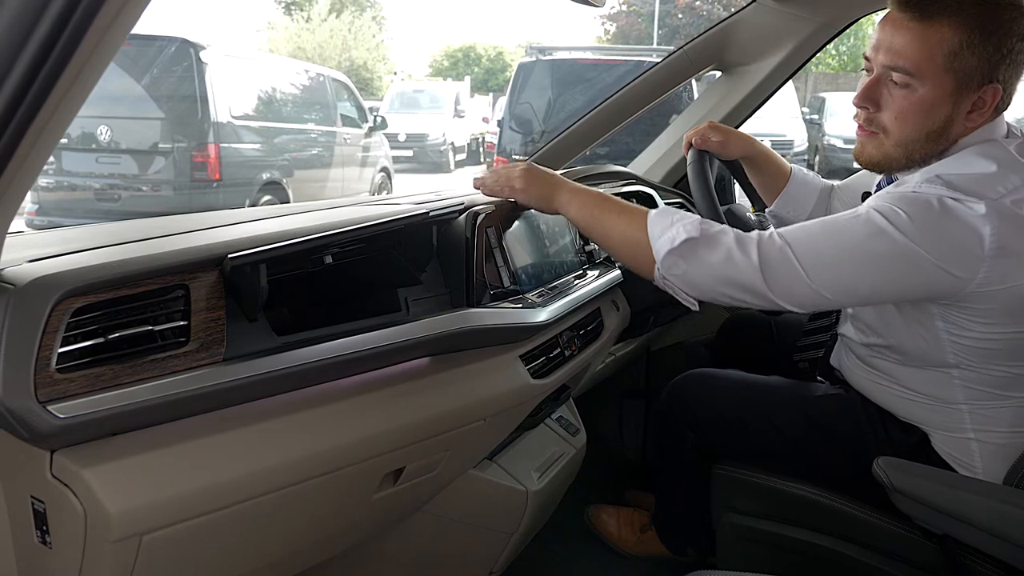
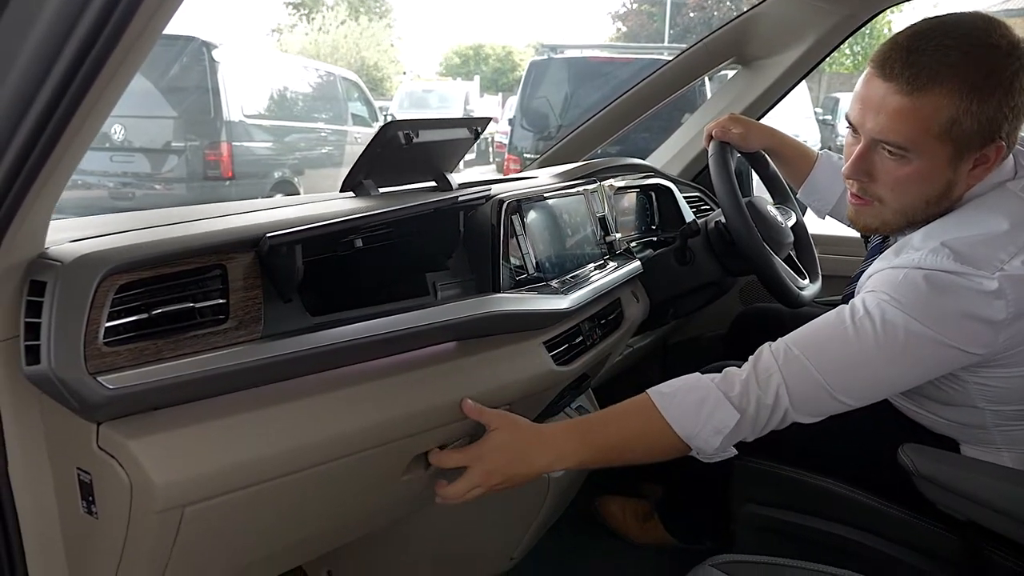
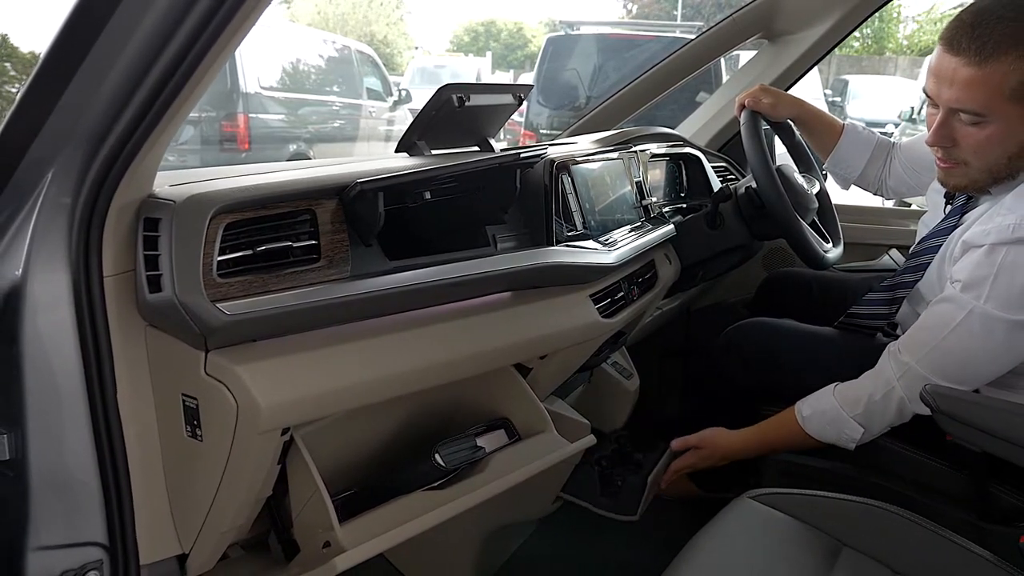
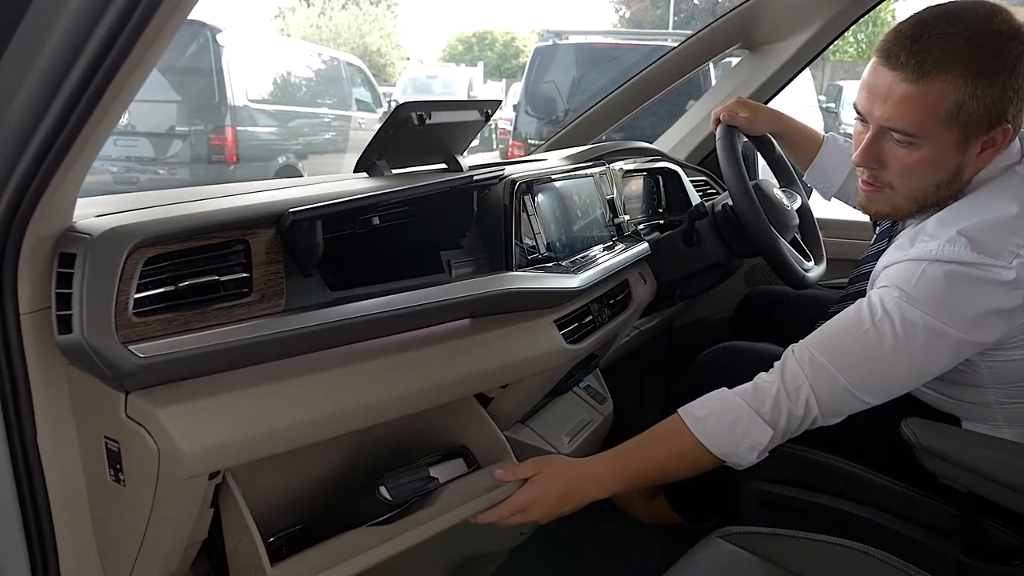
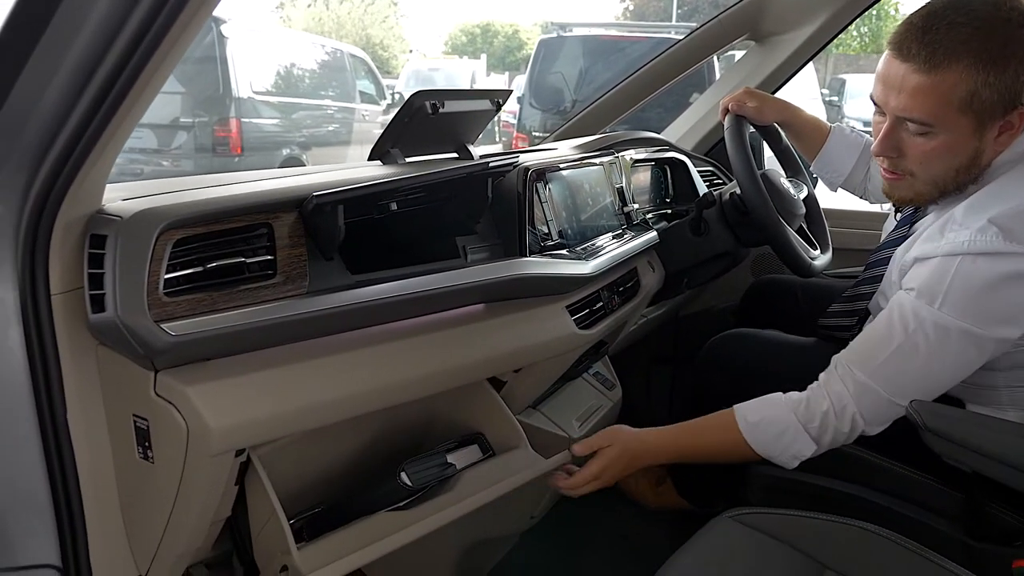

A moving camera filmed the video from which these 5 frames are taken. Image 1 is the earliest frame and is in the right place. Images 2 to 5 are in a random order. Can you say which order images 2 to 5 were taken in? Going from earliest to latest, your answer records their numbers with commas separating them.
2, 4, 5, 3
